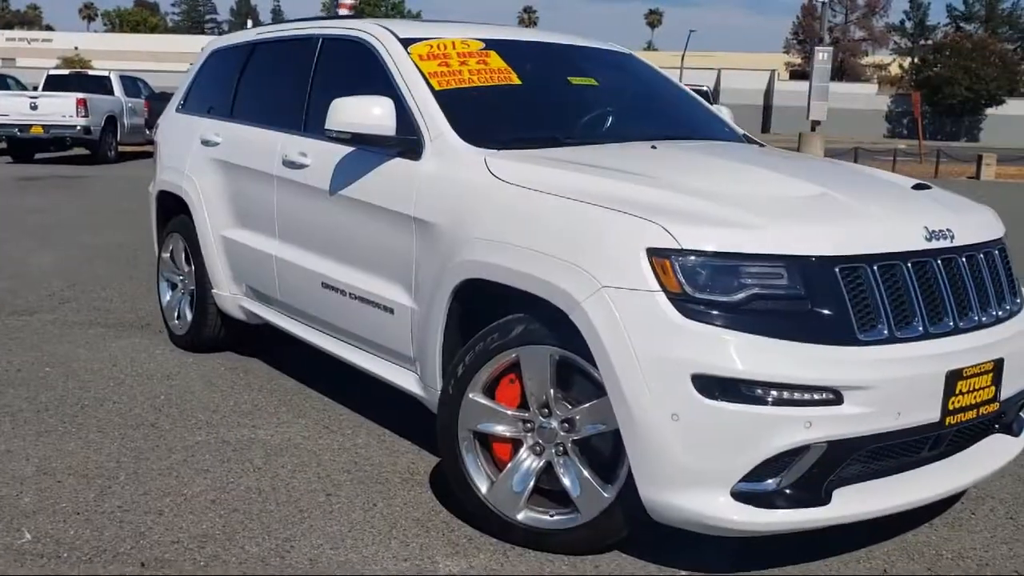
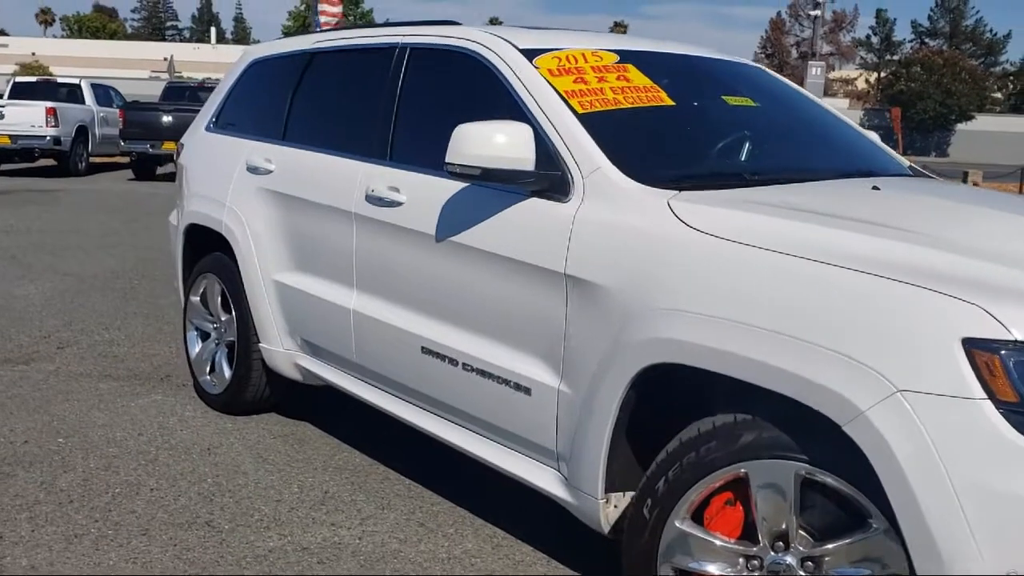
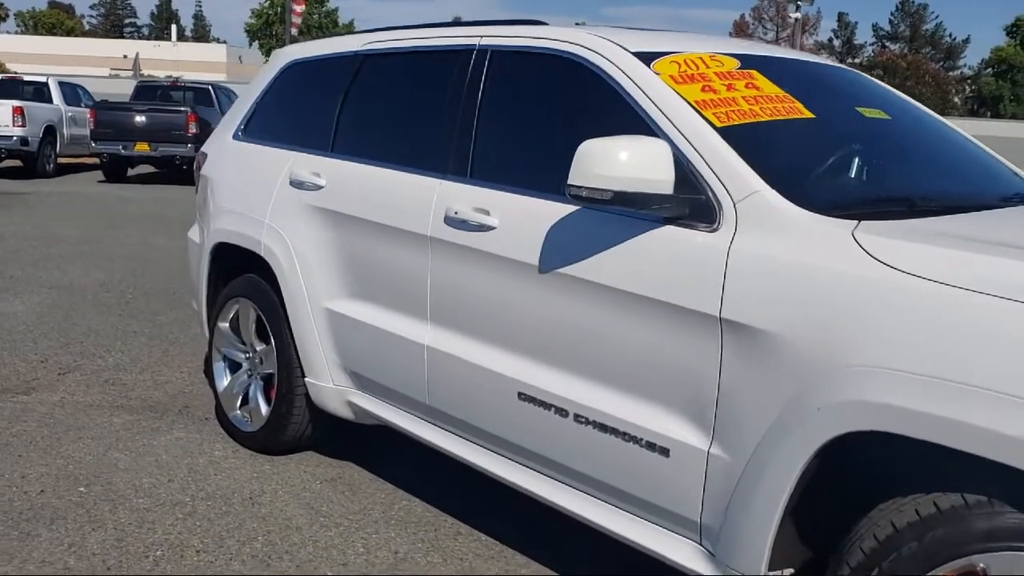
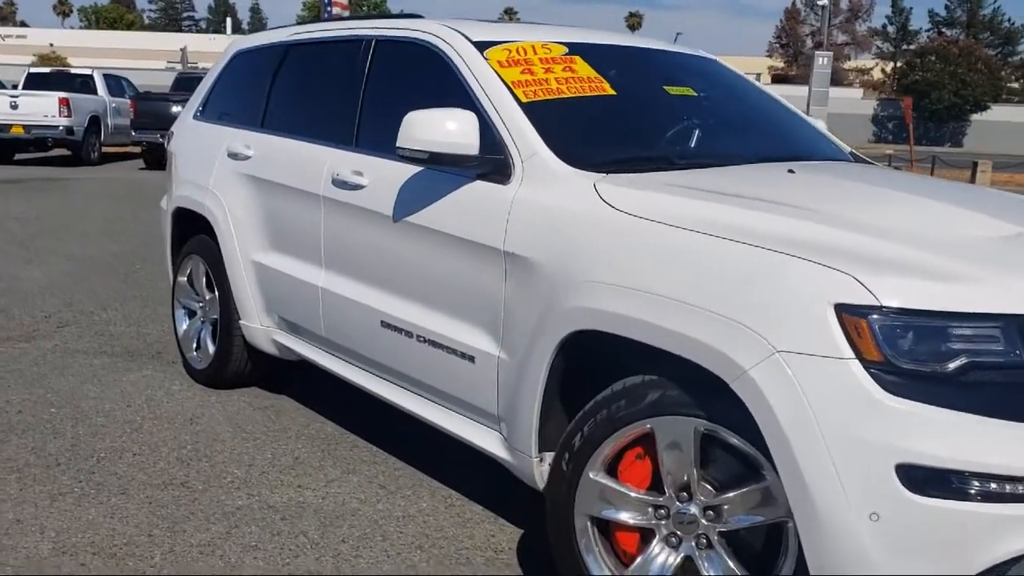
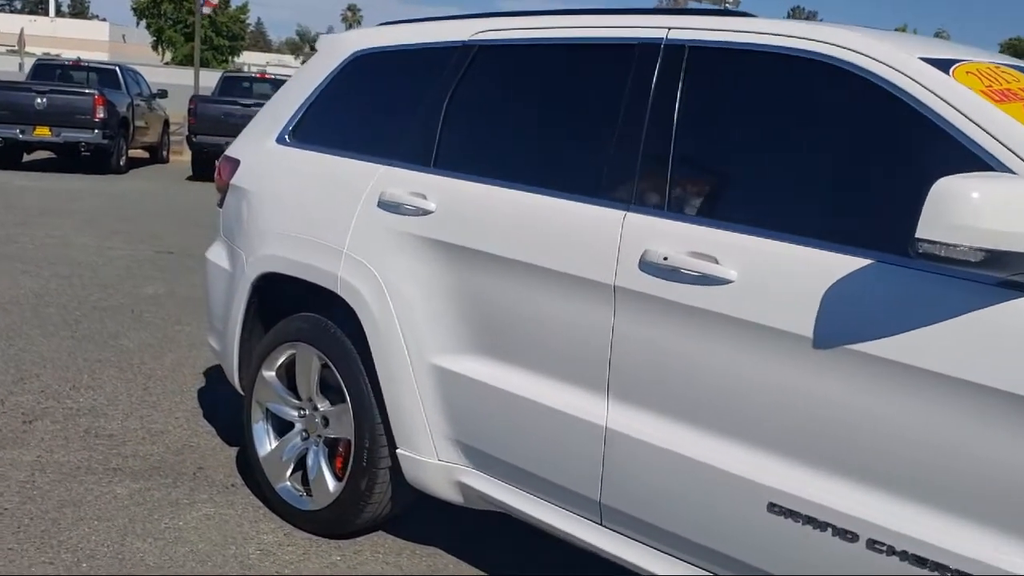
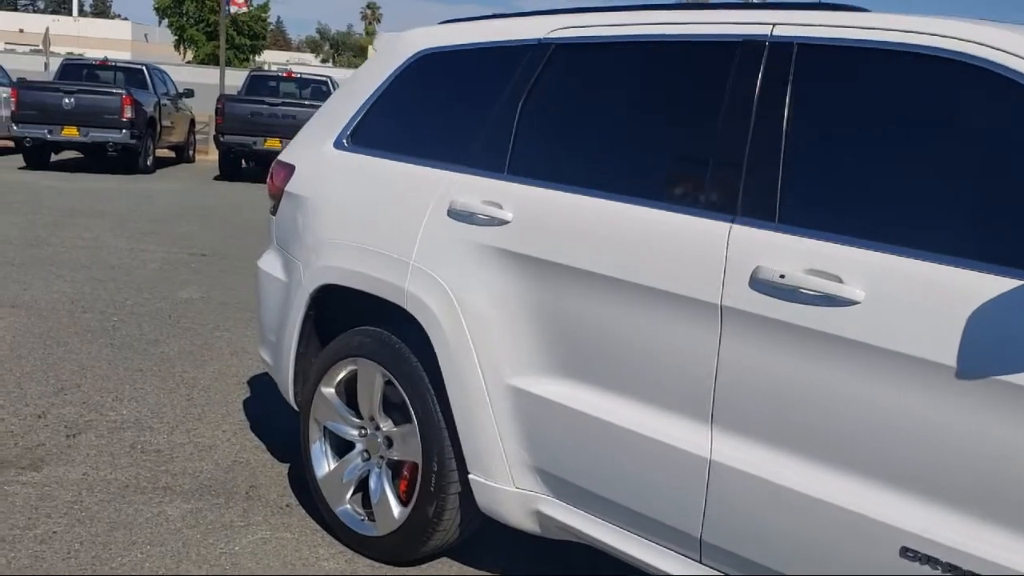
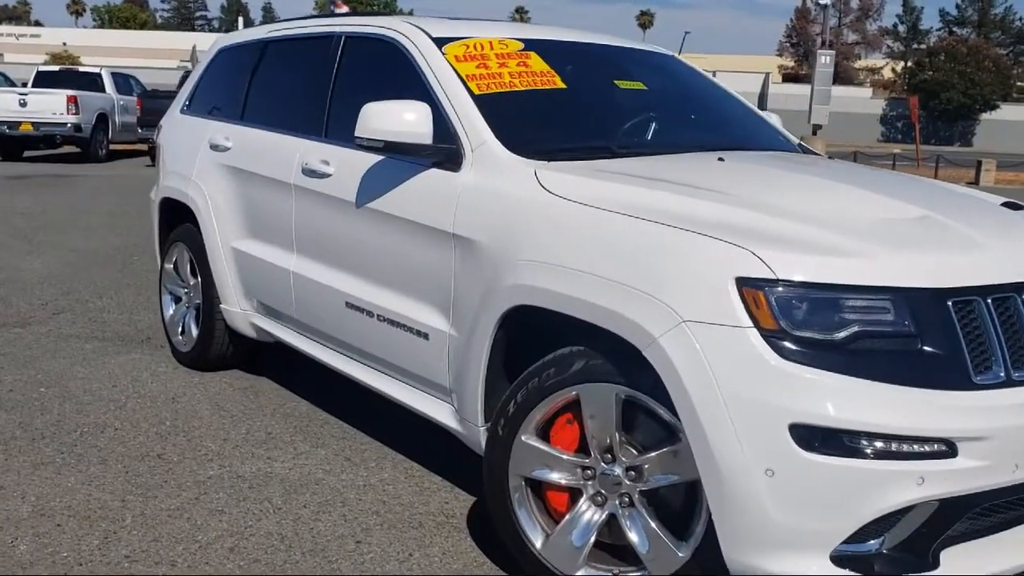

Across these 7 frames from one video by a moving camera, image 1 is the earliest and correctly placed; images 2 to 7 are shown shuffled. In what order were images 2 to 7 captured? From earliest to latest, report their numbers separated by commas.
7, 4, 2, 3, 5, 6
